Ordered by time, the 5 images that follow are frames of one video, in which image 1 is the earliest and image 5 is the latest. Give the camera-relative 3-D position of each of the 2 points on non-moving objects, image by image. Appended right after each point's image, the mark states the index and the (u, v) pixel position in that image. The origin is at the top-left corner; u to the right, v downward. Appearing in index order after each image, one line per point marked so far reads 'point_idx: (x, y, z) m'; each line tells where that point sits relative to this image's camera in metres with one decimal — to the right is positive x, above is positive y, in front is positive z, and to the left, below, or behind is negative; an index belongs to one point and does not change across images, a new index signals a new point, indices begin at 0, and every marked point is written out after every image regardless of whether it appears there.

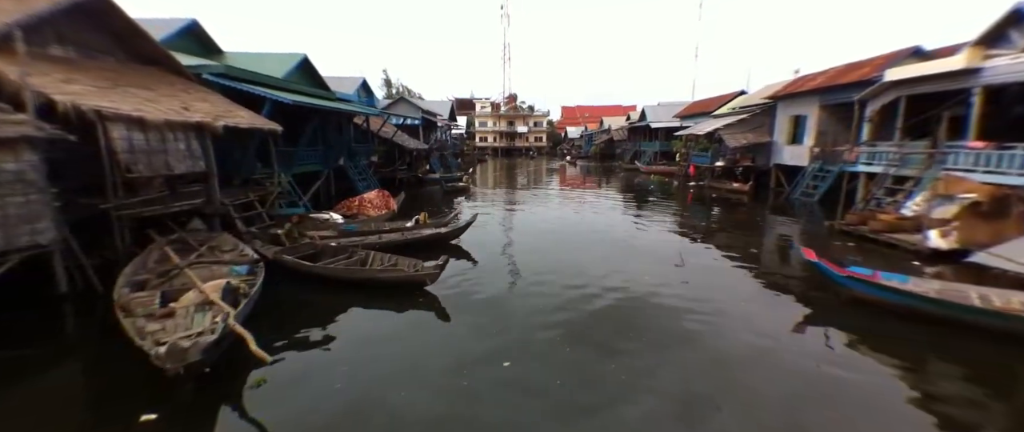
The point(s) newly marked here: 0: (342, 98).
0: (-8.1, +5.6, +17.8) m
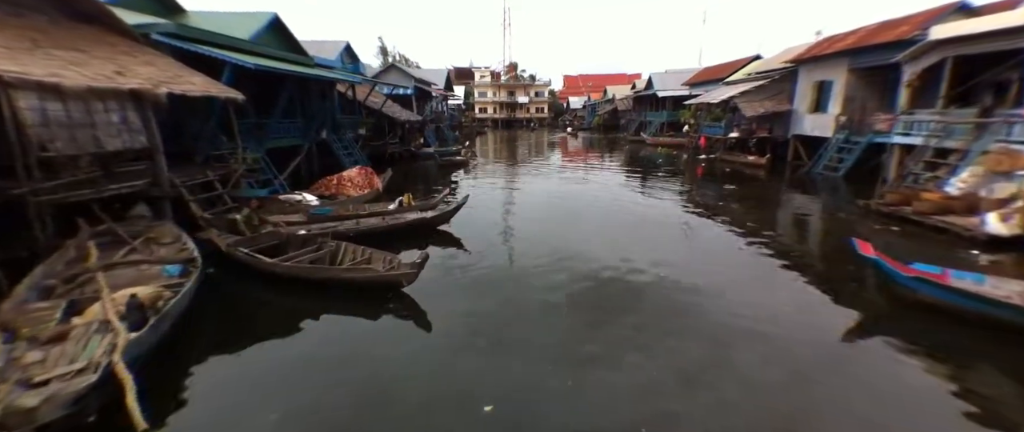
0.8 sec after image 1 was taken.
0: (-8.2, +6.5, +16.2) m
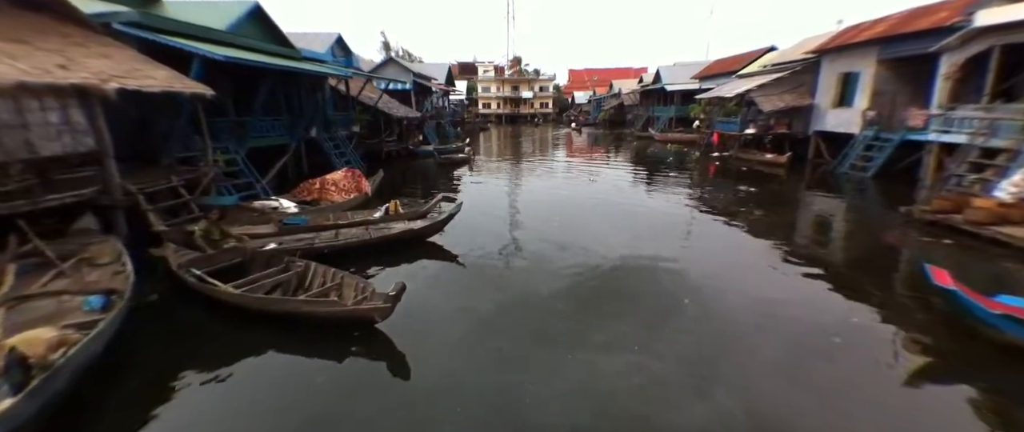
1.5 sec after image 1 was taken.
0: (-8.2, +6.4, +15.2) m
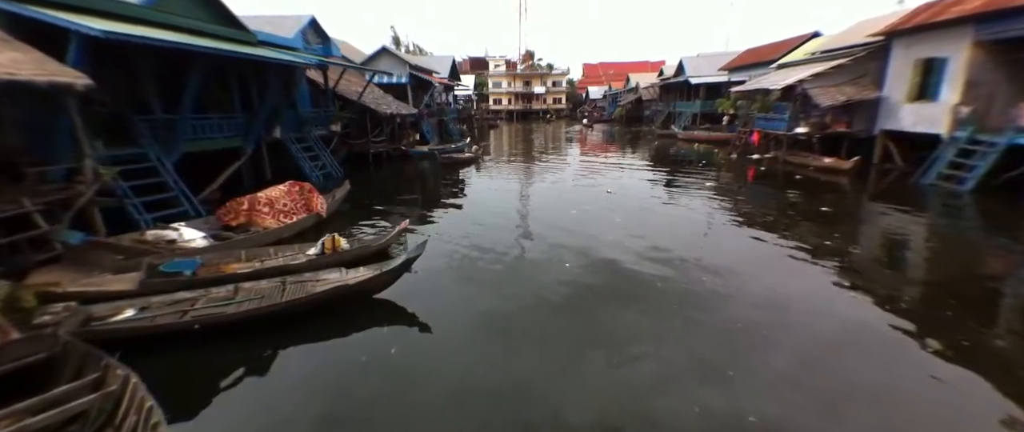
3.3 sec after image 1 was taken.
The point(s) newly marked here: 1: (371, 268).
0: (-8.1, +5.8, +12.7) m
1: (-2.2, -0.8, +6.0) m
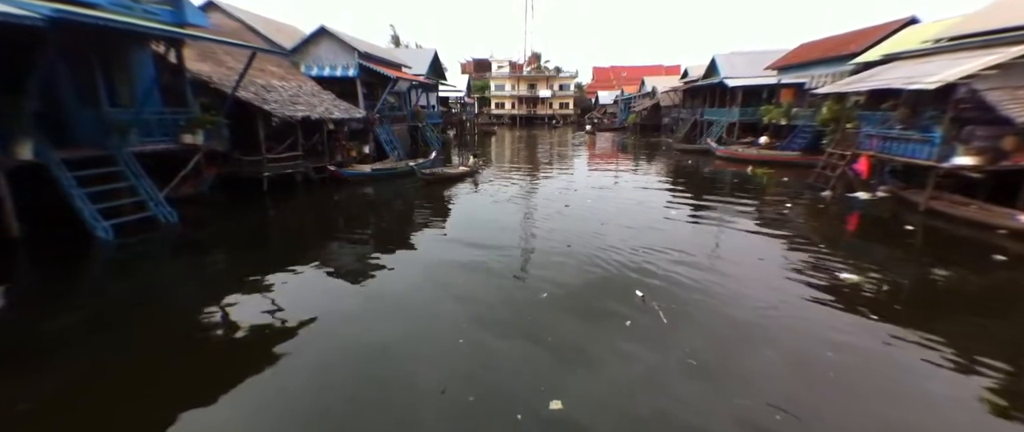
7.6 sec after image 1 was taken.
0: (-9.0, +4.2, +6.9) m
1: (-3.3, -2.5, -0.1) m
